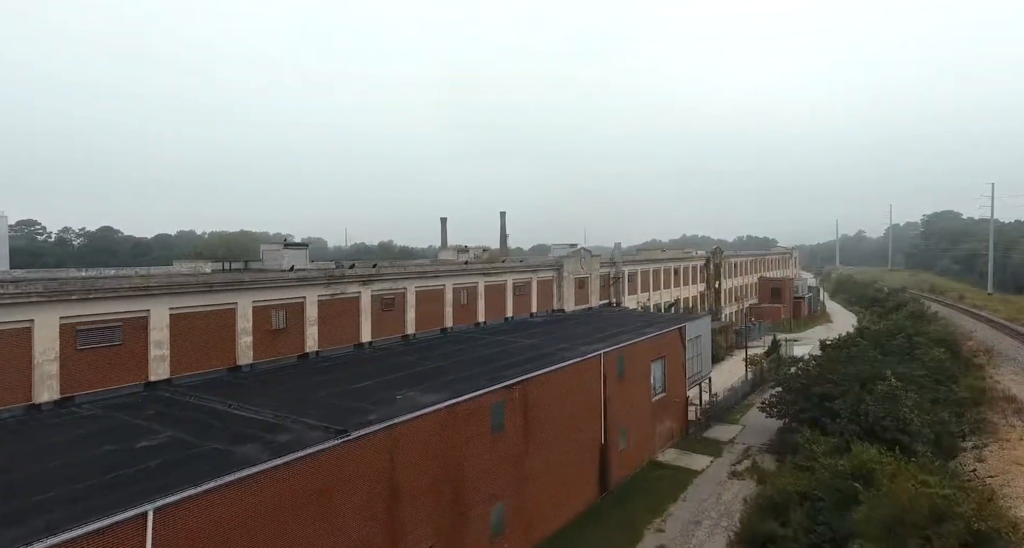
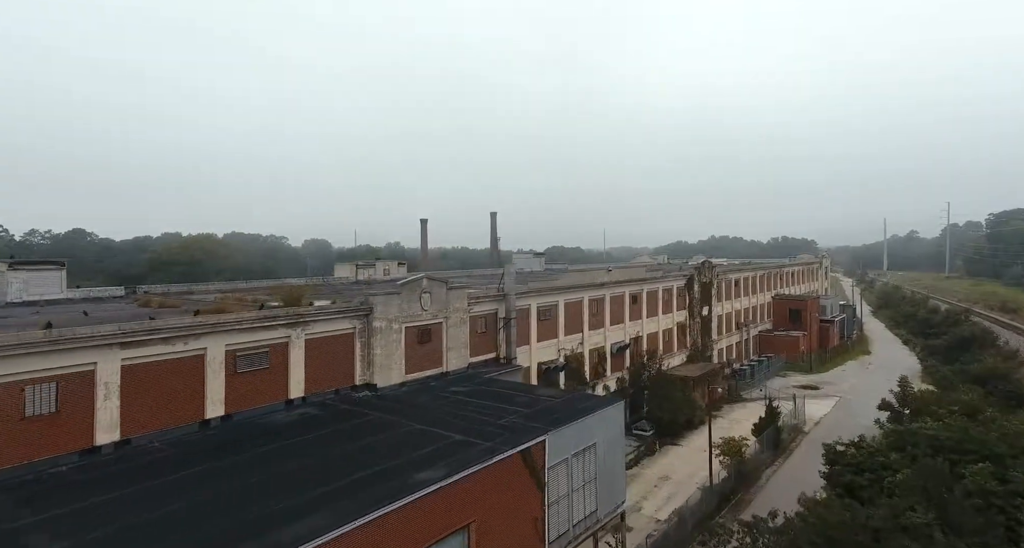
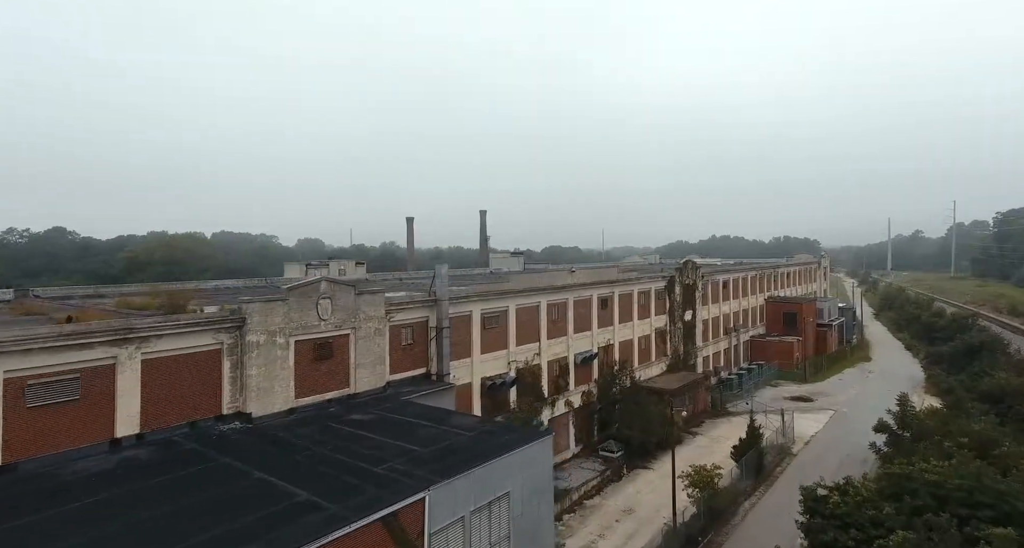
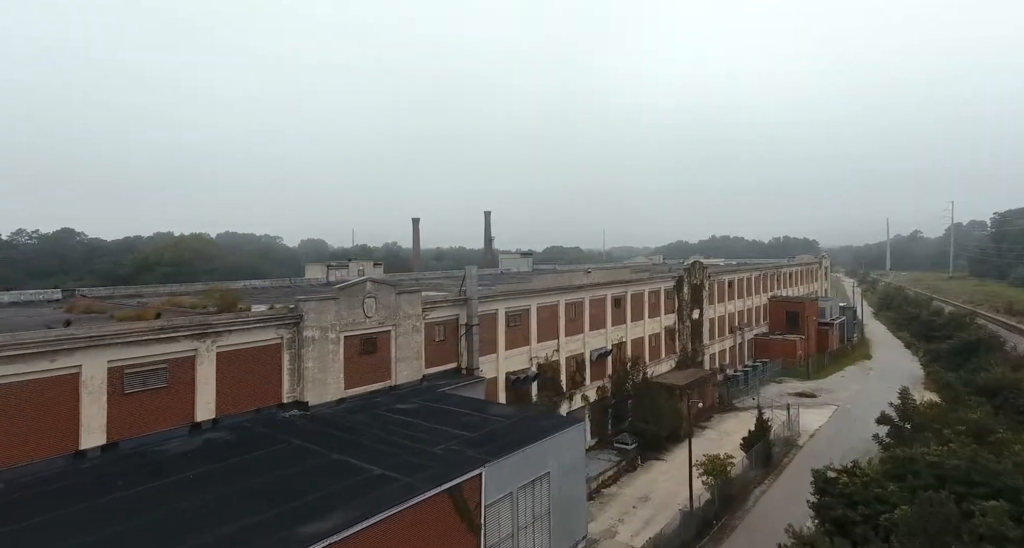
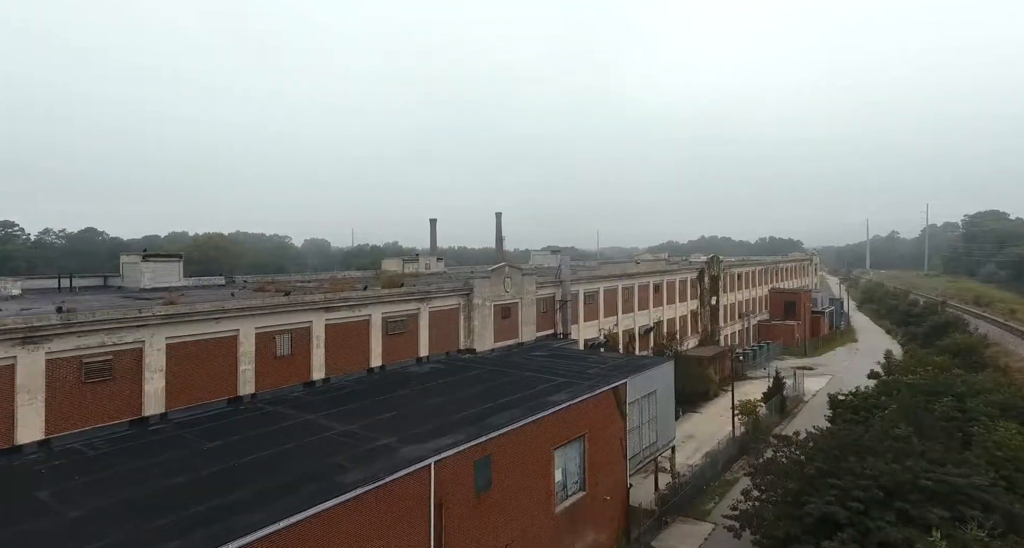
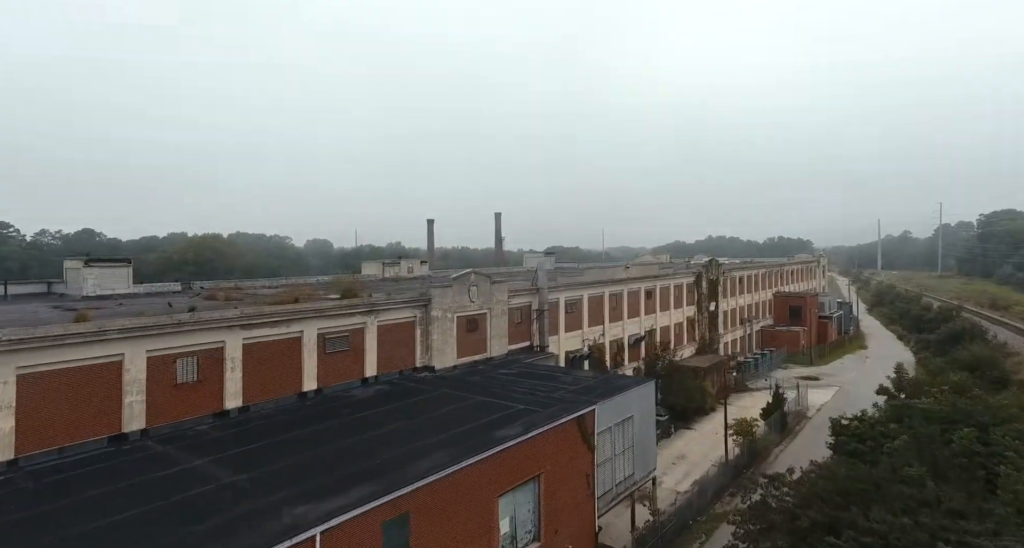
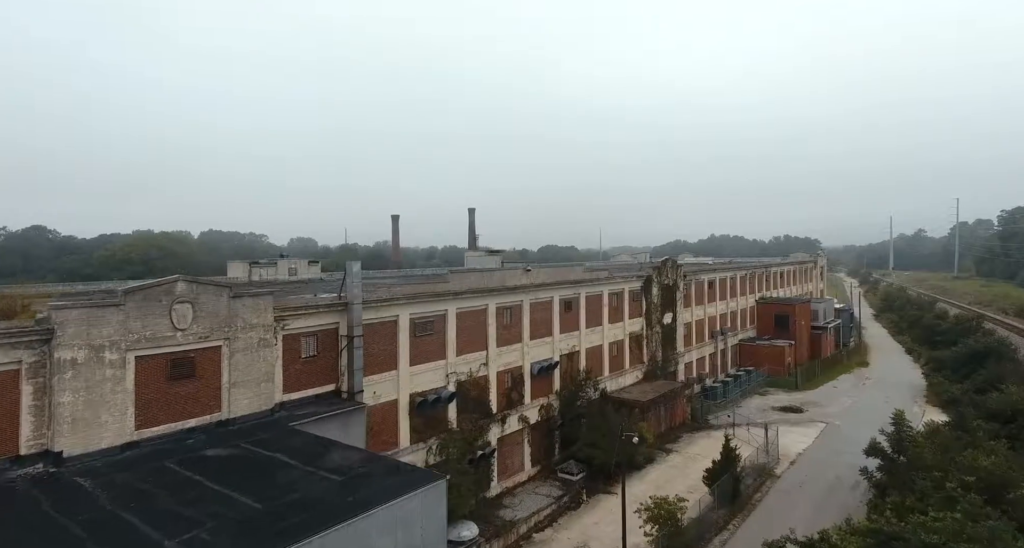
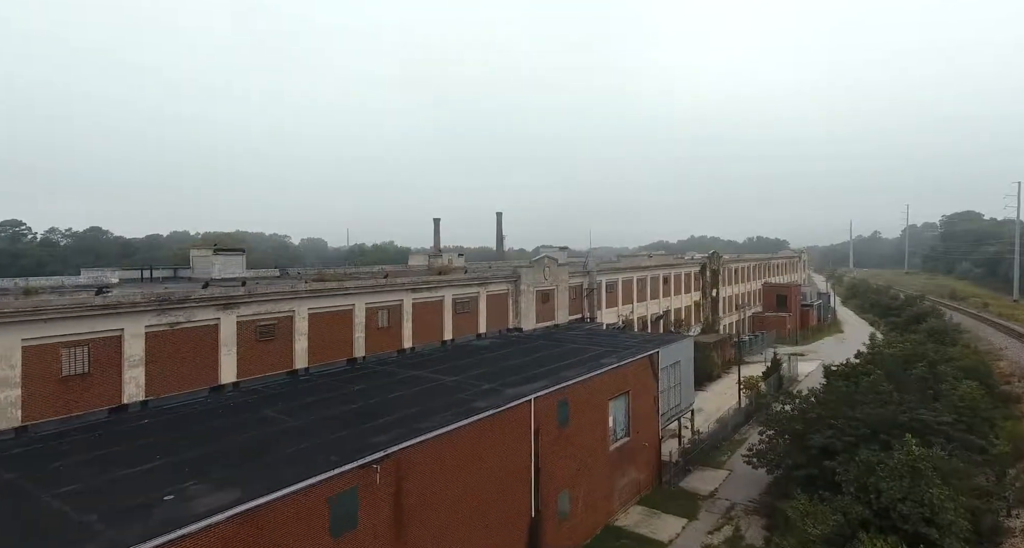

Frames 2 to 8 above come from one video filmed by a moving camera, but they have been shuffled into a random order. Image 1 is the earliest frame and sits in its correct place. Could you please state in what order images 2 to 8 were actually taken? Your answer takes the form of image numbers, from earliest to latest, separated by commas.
8, 5, 6, 2, 4, 3, 7
